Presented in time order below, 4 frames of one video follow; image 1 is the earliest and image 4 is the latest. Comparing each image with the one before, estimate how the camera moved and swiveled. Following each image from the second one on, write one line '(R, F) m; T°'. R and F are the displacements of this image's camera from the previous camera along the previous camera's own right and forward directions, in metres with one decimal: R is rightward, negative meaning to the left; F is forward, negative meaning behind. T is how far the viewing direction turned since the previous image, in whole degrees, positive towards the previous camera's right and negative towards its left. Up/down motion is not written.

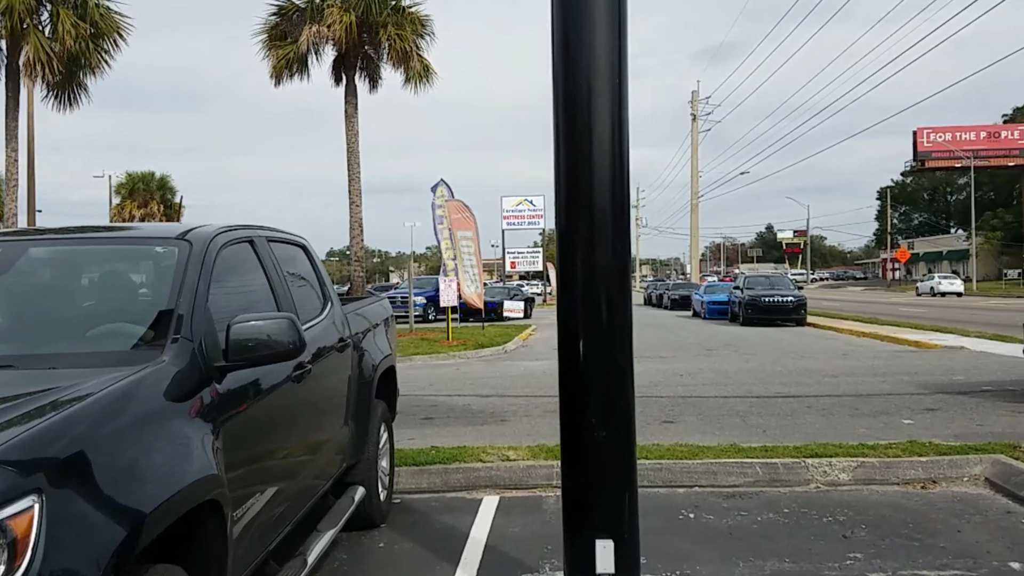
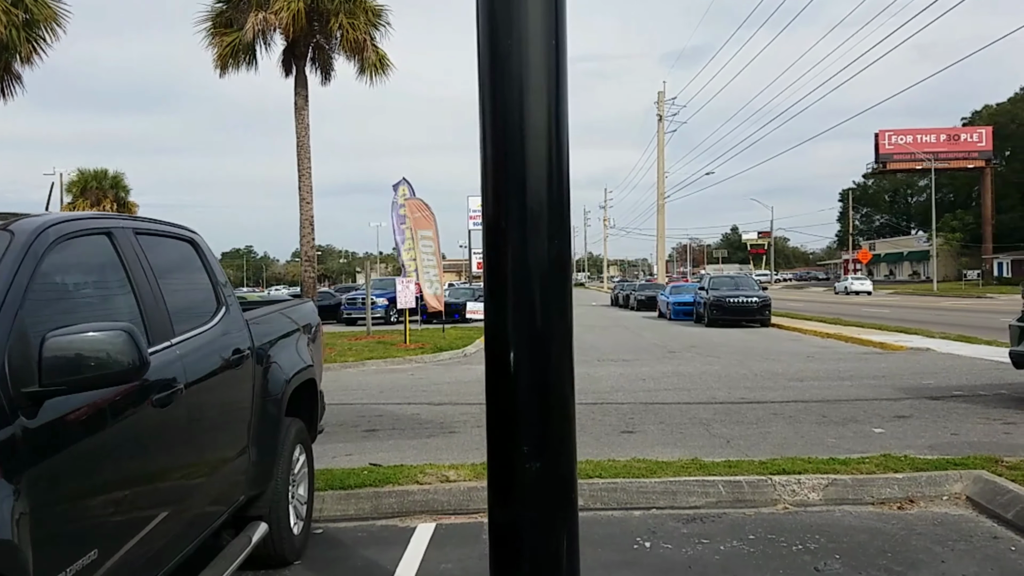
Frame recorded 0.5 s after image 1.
(+0.2, +0.6) m; +2°
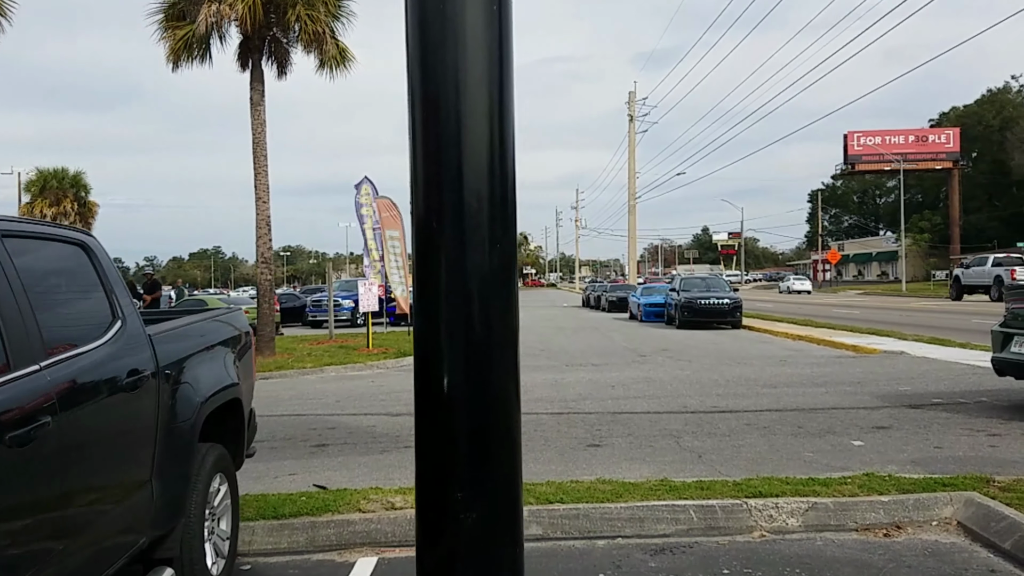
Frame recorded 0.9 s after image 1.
(+0.1, +0.5) m; +2°
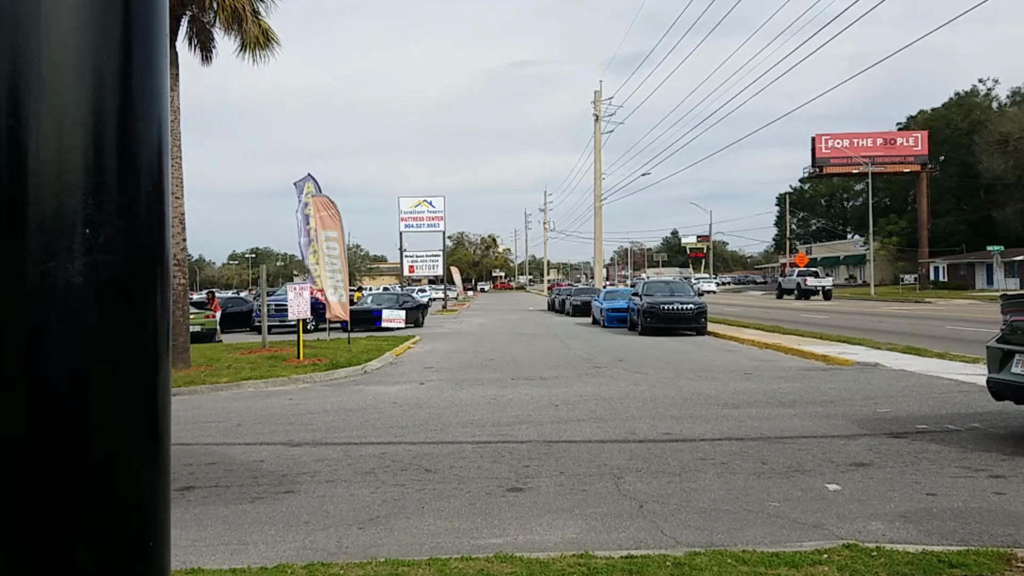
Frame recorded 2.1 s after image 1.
(+0.5, +1.5) m; +2°
